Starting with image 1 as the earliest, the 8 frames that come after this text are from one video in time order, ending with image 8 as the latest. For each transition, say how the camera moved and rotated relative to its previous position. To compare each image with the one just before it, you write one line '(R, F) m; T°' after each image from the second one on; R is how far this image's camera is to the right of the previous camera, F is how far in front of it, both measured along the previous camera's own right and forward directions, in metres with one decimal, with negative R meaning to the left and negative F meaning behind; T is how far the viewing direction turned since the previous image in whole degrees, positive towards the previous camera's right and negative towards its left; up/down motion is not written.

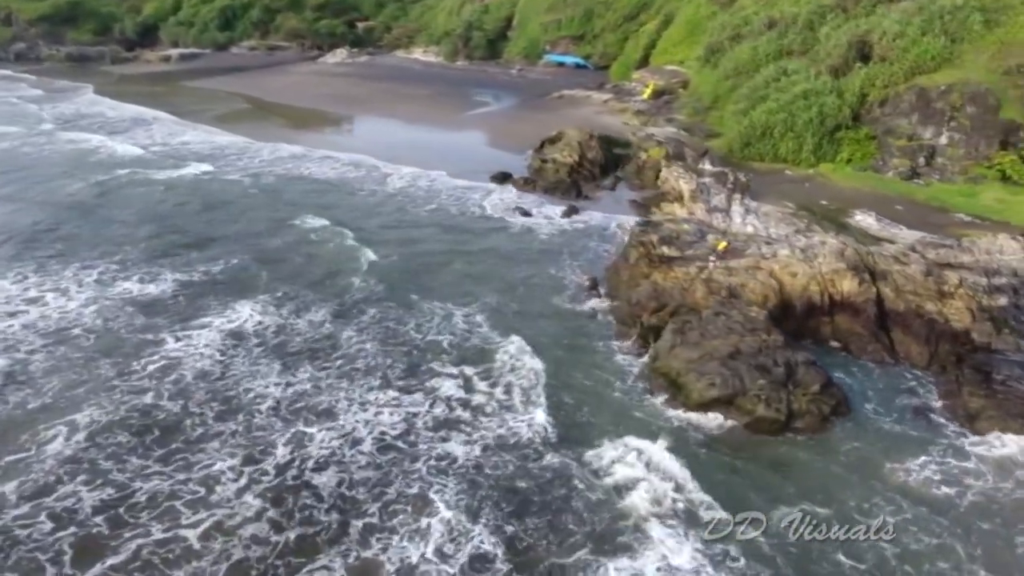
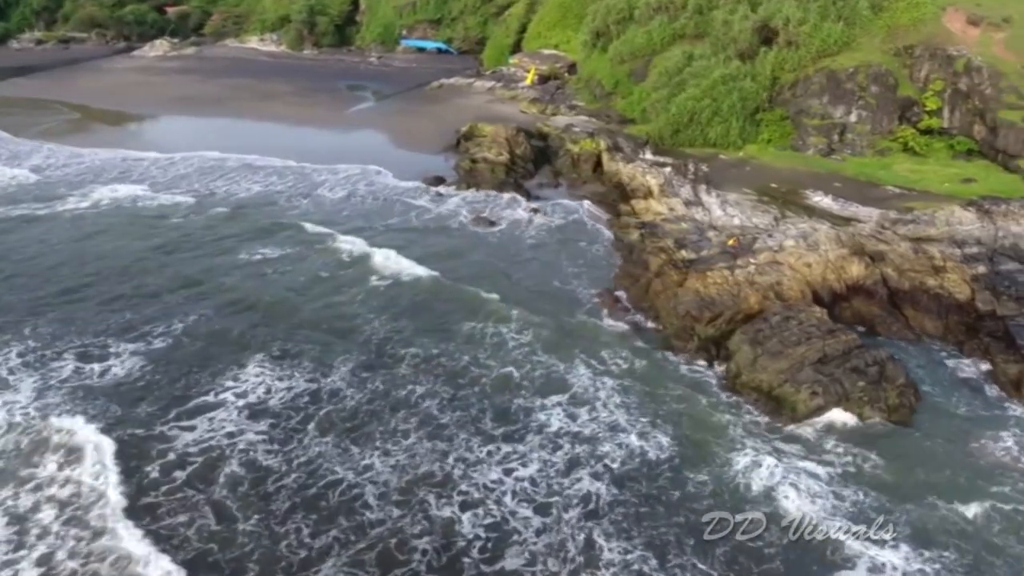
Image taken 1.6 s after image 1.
(-6.5, +2.1) m; +14°
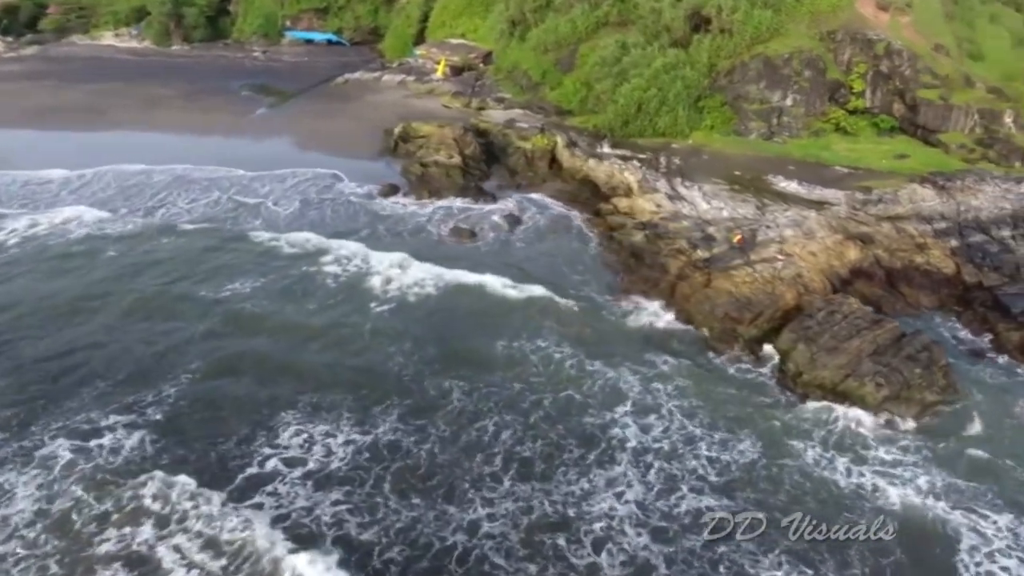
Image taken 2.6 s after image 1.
(-5.1, +1.4) m; +11°
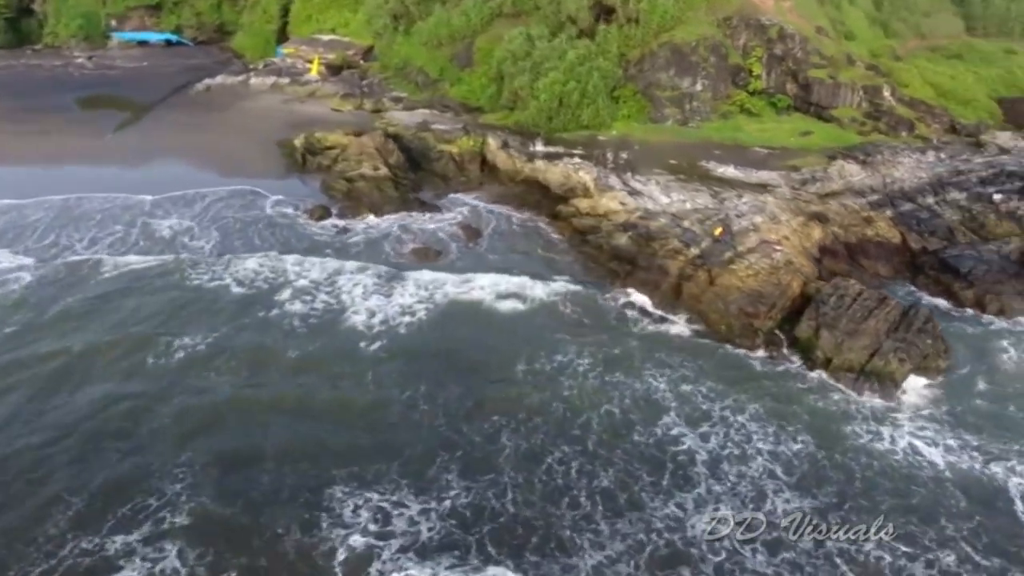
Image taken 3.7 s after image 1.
(-5.4, +1.7) m; +13°
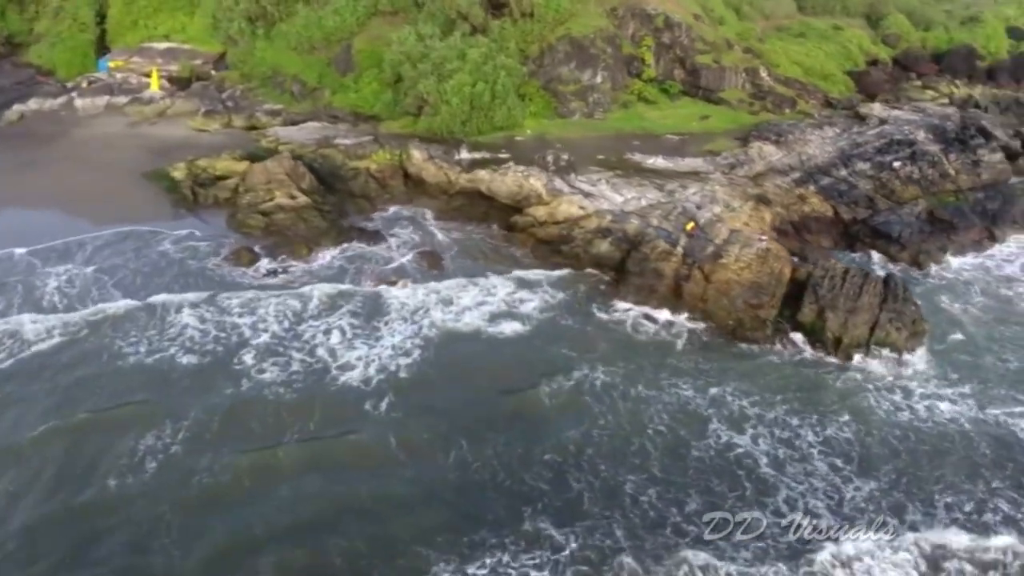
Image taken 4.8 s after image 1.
(-5.9, +2.1) m; +15°
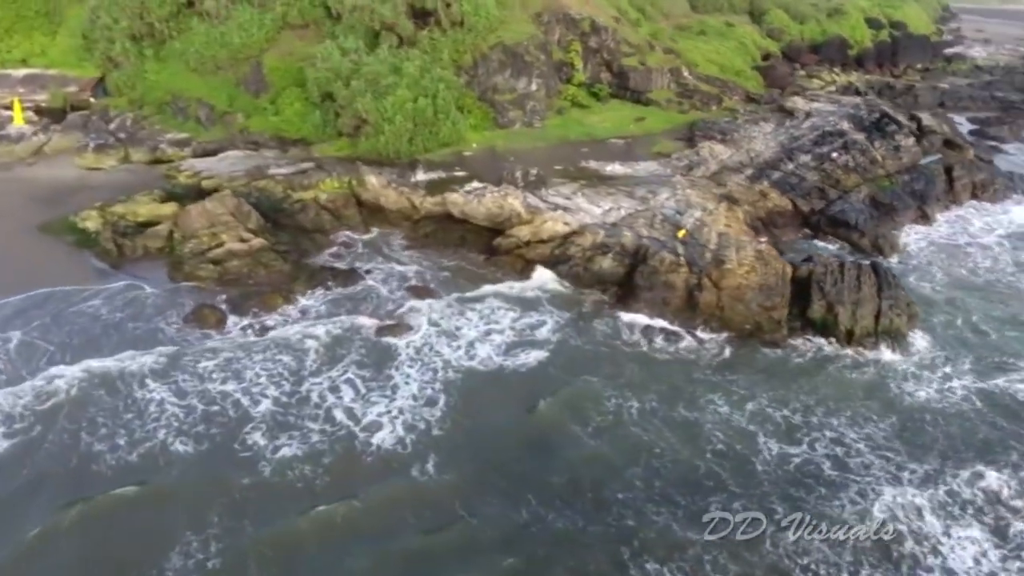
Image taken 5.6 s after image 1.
(-5.0, +1.7) m; +11°
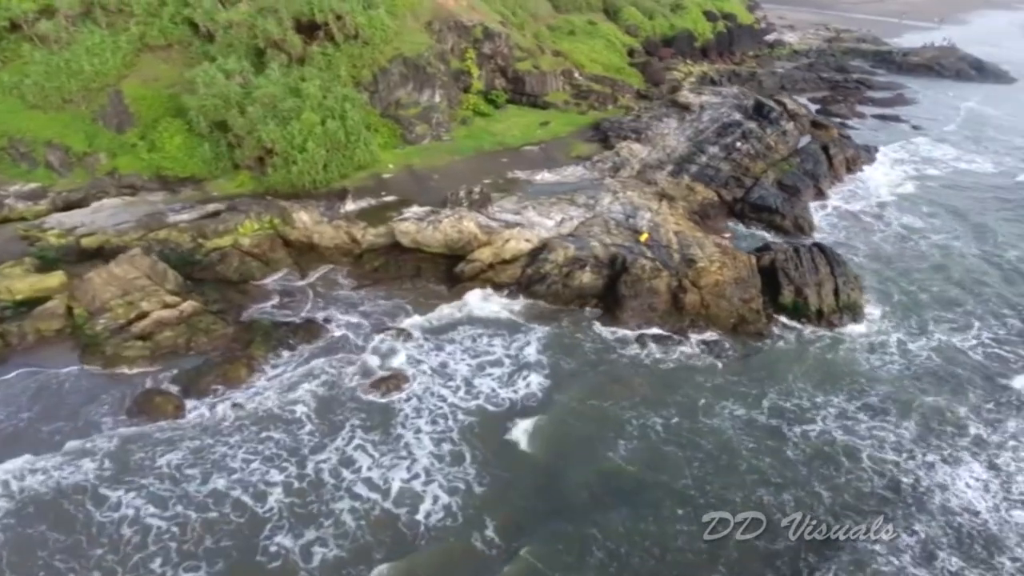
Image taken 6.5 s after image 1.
(-5.2, +1.8) m; +14°
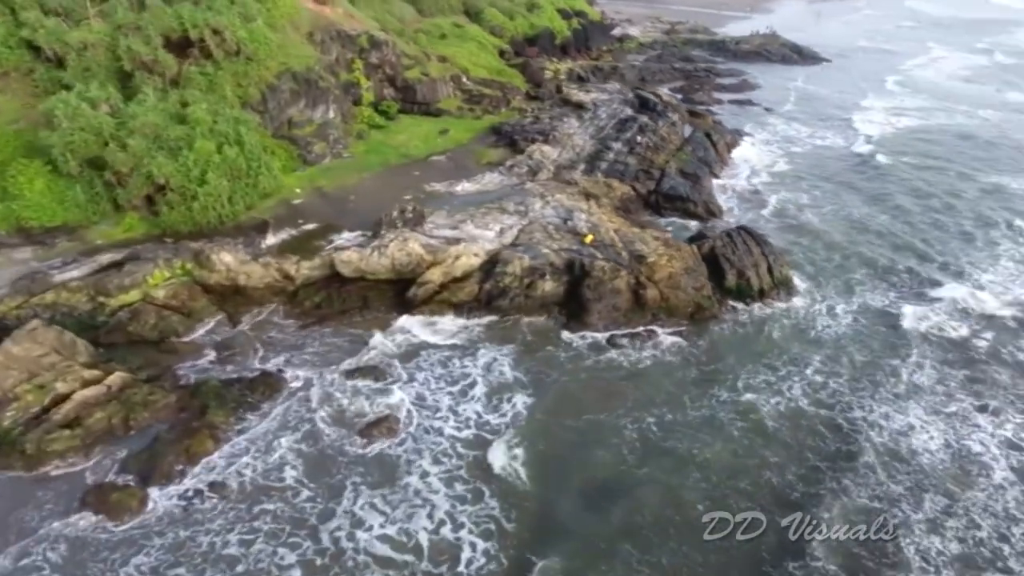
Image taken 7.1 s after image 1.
(-4.1, +1.2) m; +13°
